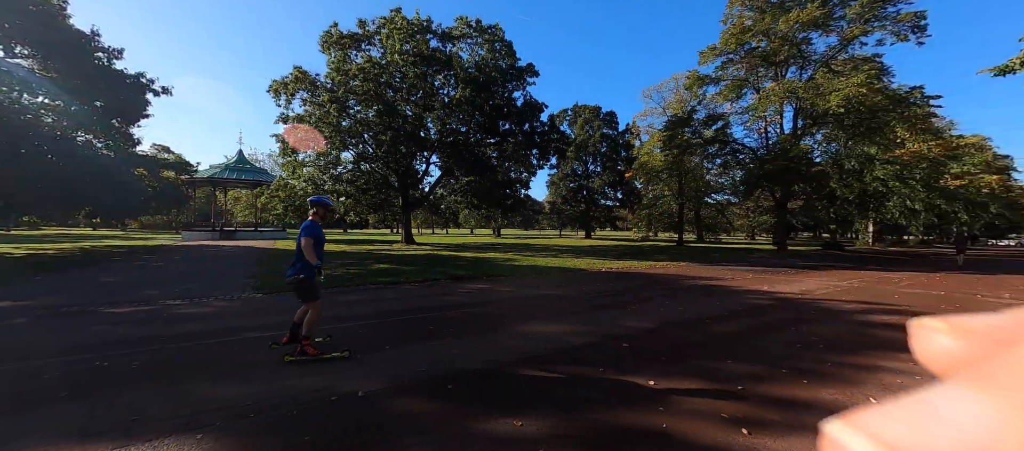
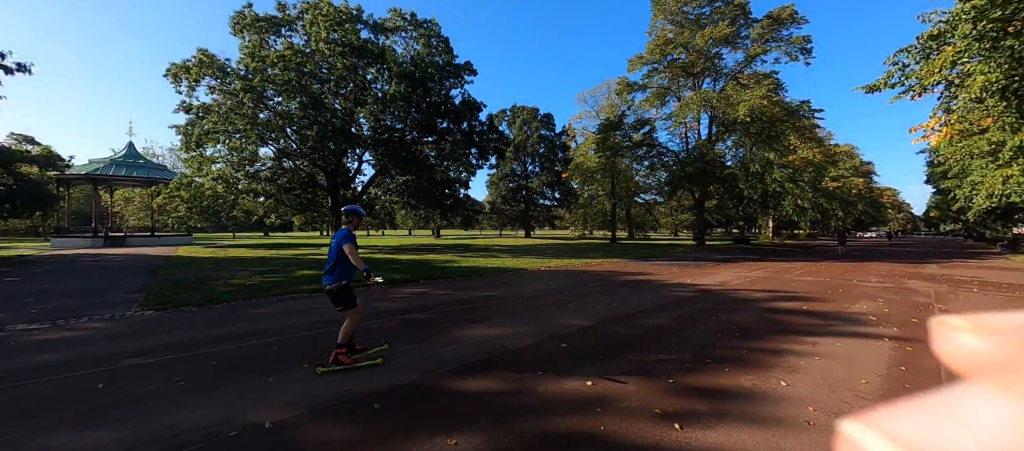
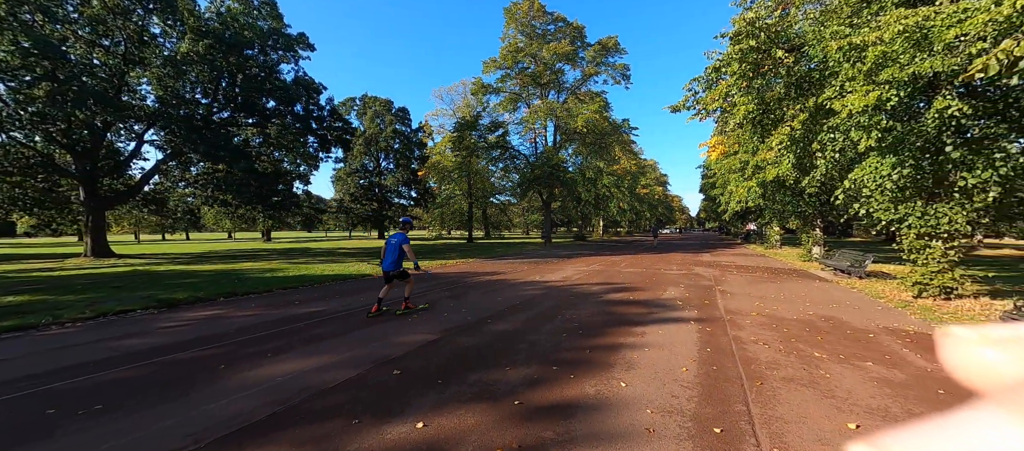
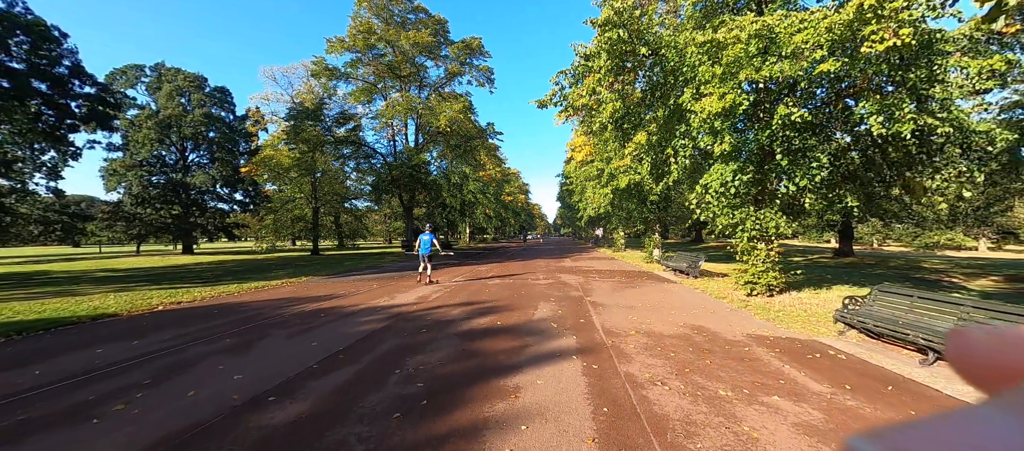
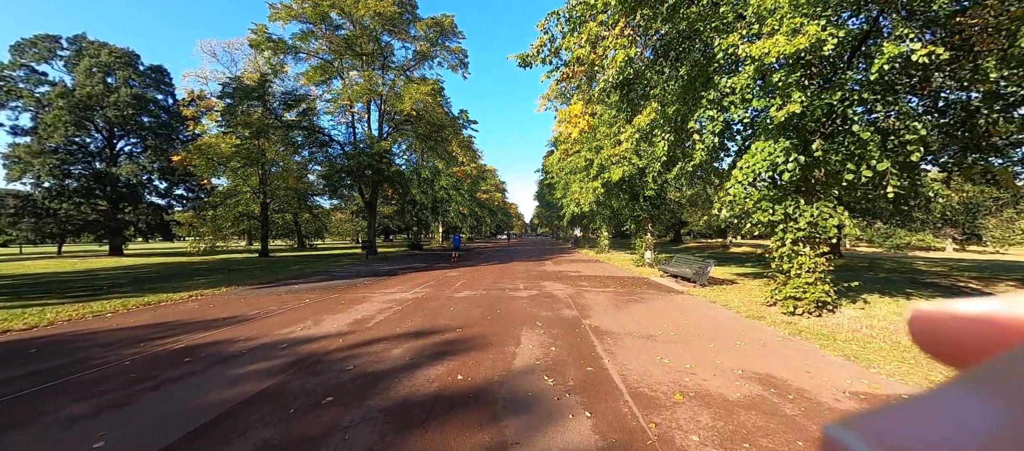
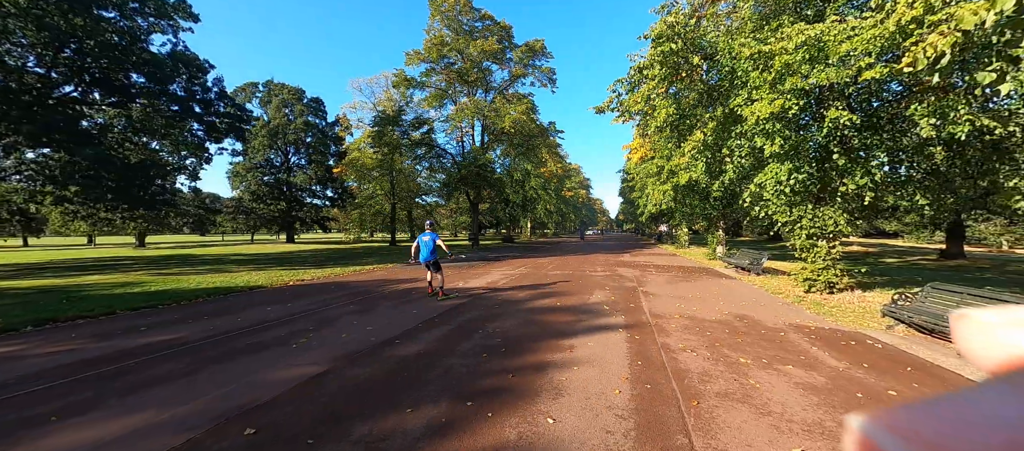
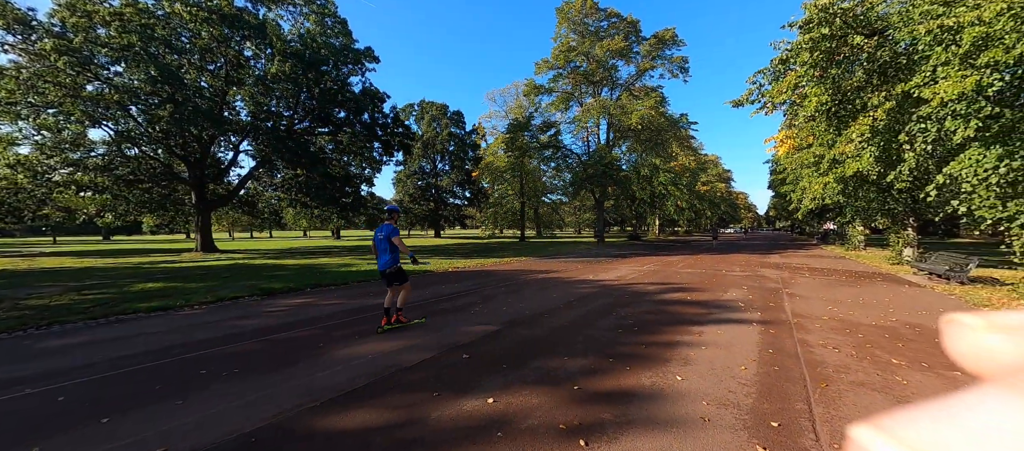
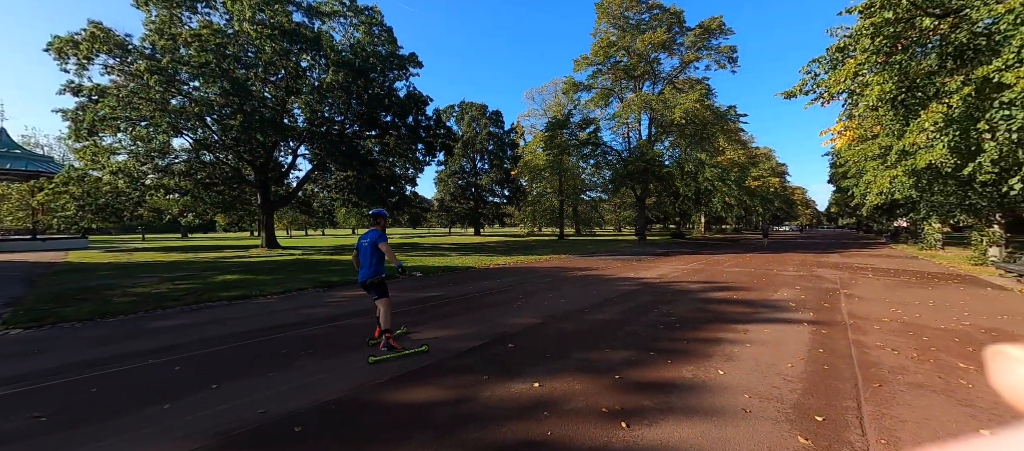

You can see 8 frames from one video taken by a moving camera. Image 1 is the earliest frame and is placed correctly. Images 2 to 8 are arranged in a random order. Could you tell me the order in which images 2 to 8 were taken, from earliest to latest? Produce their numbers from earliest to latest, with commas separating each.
2, 8, 7, 3, 6, 4, 5
